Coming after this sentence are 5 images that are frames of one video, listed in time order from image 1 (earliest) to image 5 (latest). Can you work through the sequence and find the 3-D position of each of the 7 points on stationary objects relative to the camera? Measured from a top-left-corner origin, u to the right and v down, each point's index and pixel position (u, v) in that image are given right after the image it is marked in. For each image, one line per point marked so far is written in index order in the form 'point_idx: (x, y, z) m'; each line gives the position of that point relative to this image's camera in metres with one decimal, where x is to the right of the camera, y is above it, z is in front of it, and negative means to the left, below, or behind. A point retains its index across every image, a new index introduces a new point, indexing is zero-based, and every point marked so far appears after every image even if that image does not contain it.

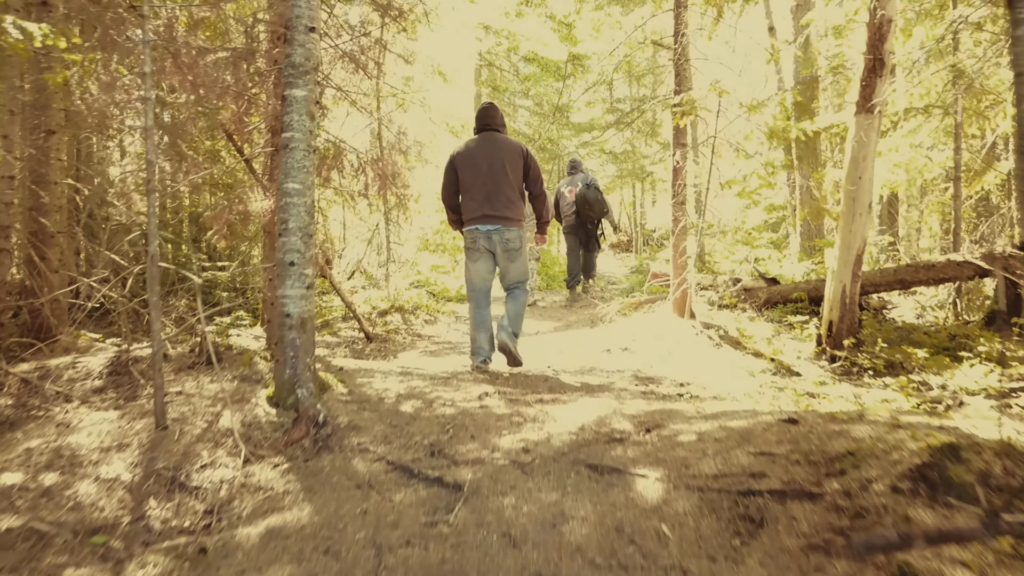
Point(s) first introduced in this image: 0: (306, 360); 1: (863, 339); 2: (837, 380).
0: (-0.8, -0.3, +3.0) m
1: (+2.0, -0.3, +4.6) m
2: (+1.6, -0.5, +4.1) m
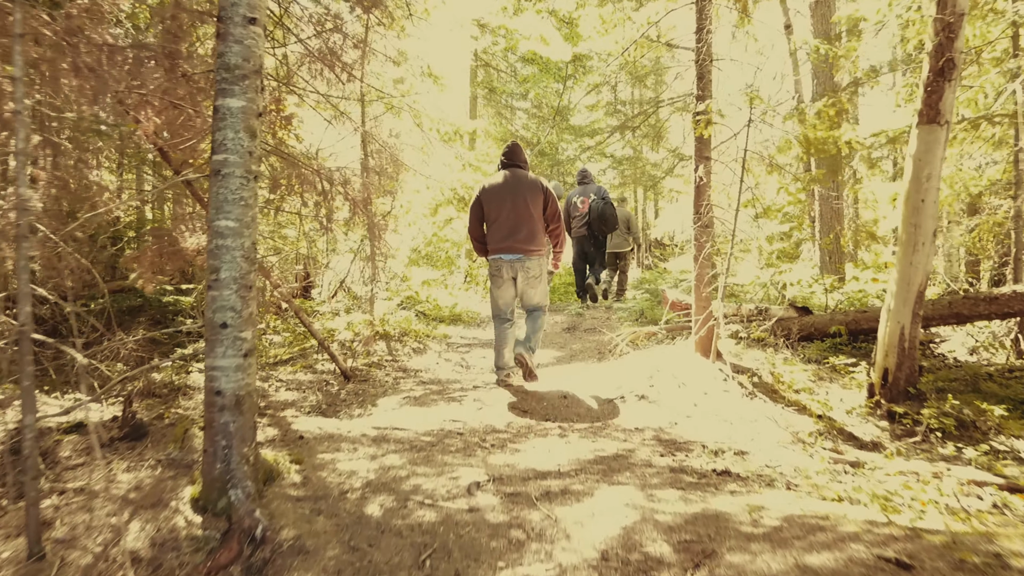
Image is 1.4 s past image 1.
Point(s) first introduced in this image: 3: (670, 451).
0: (-0.8, -0.5, +2.3) m
1: (+2.0, -0.5, +3.9) m
2: (+1.6, -0.7, +3.4) m
3: (+0.6, -0.7, +3.4) m
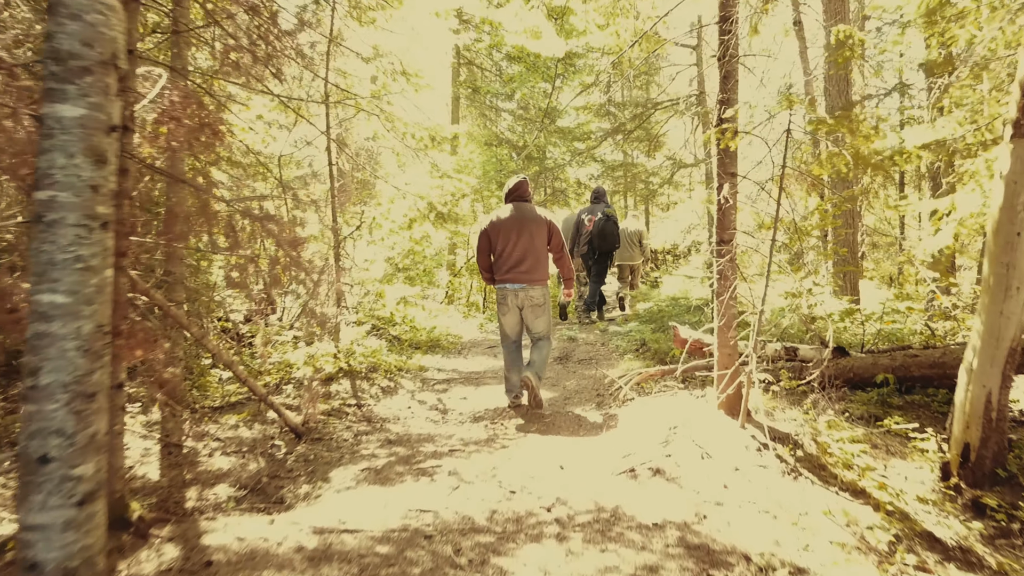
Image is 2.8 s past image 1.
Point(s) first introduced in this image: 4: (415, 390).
0: (-0.8, -0.7, +1.5) m
1: (+1.9, -0.7, +3.1) m
2: (+1.6, -0.9, +2.6) m
3: (+0.6, -0.9, +2.6) m
4: (-0.7, -0.7, +5.6) m
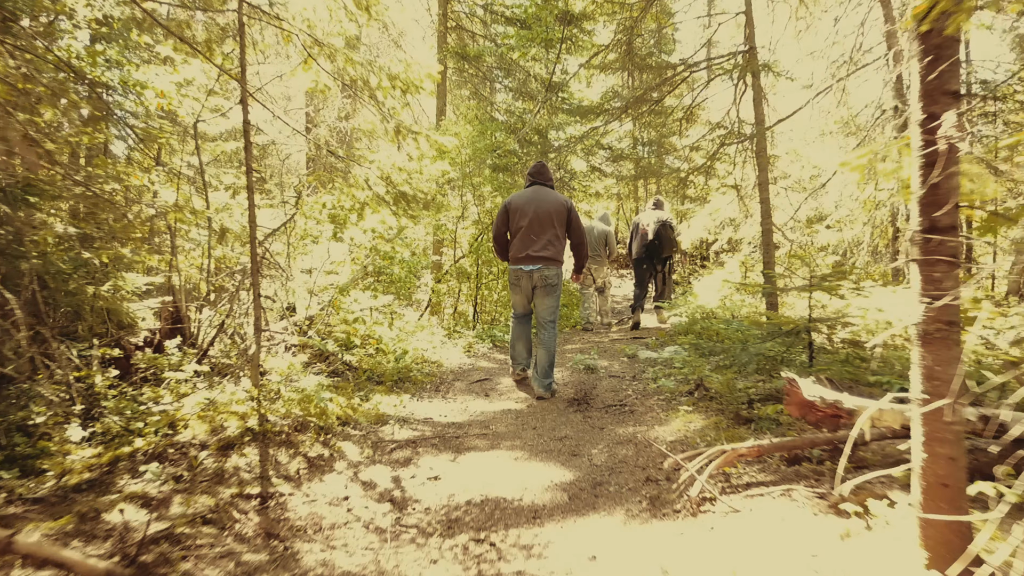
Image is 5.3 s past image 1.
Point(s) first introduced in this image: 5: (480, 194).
0: (-0.8, -0.7, -0.5) m
1: (+1.9, -0.8, +1.2) m
2: (+1.6, -0.9, +0.7) m
3: (+0.6, -1.0, +0.6) m
4: (-0.7, -0.8, +3.7) m
5: (-0.4, +1.0, +9.0) m
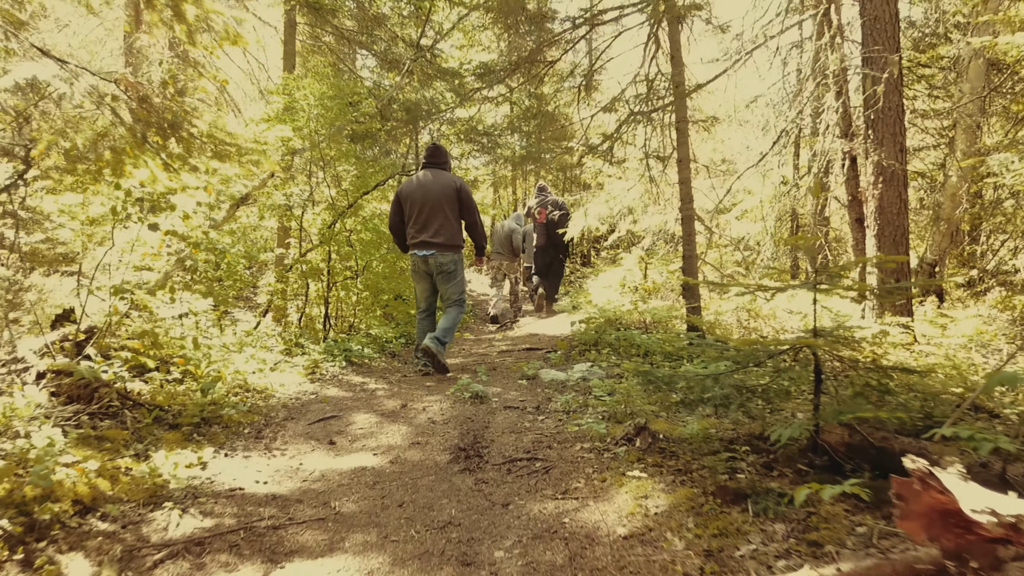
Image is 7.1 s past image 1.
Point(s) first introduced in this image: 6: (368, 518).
0: (-0.5, -0.7, -2.0) m
1: (+1.9, -0.8, 0.0) m
2: (+1.6, -0.9, -0.6) m
3: (+0.7, -1.0, -0.8) m
4: (-1.1, -0.8, +2.1) m
5: (-1.6, +1.0, +7.3) m
6: (-0.5, -0.7, +2.7) m
